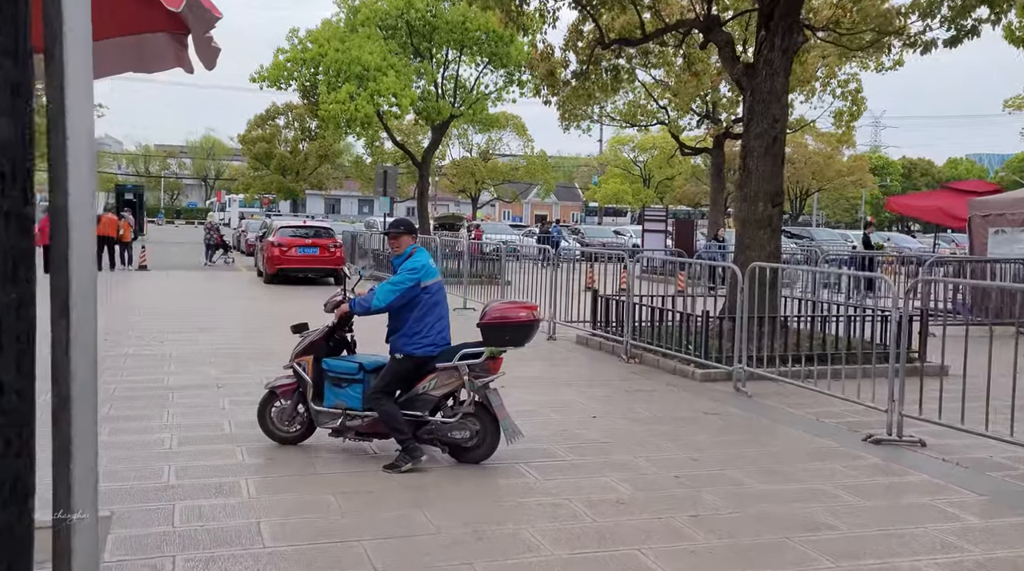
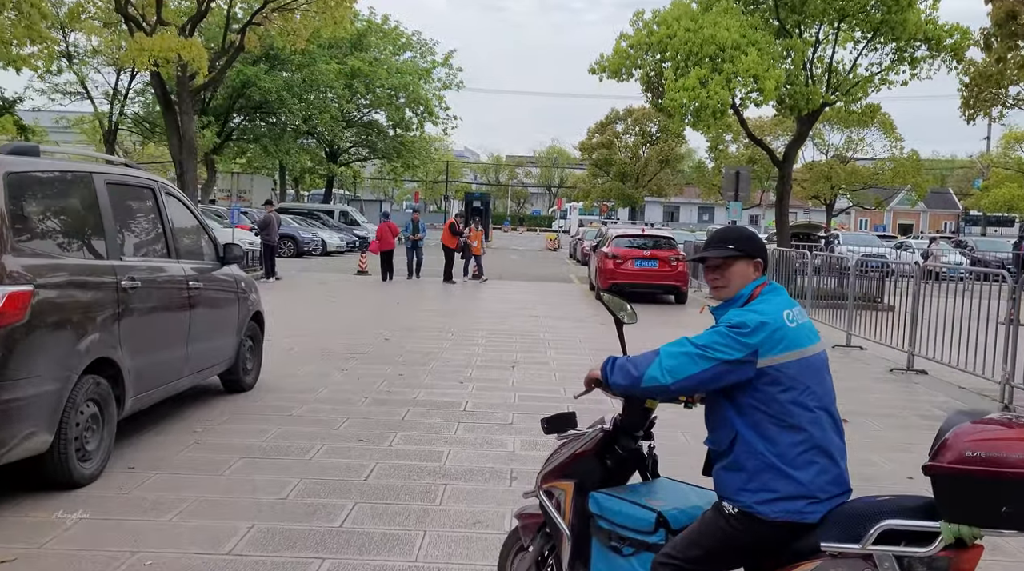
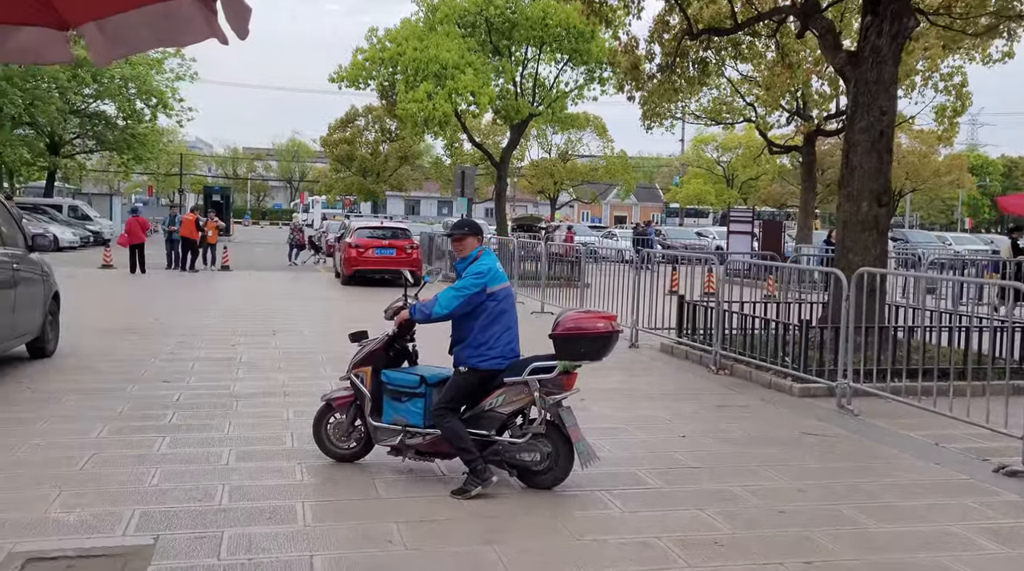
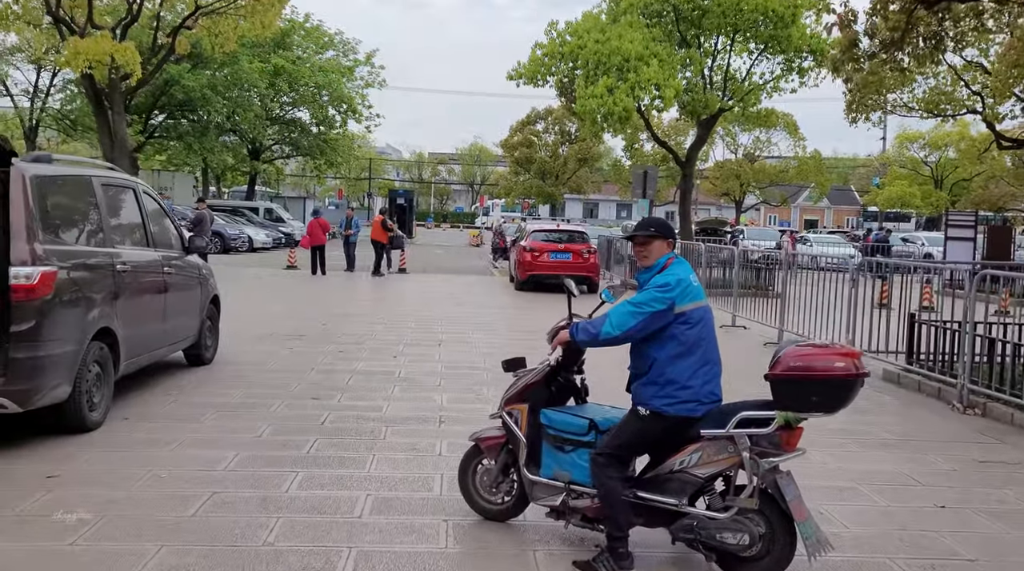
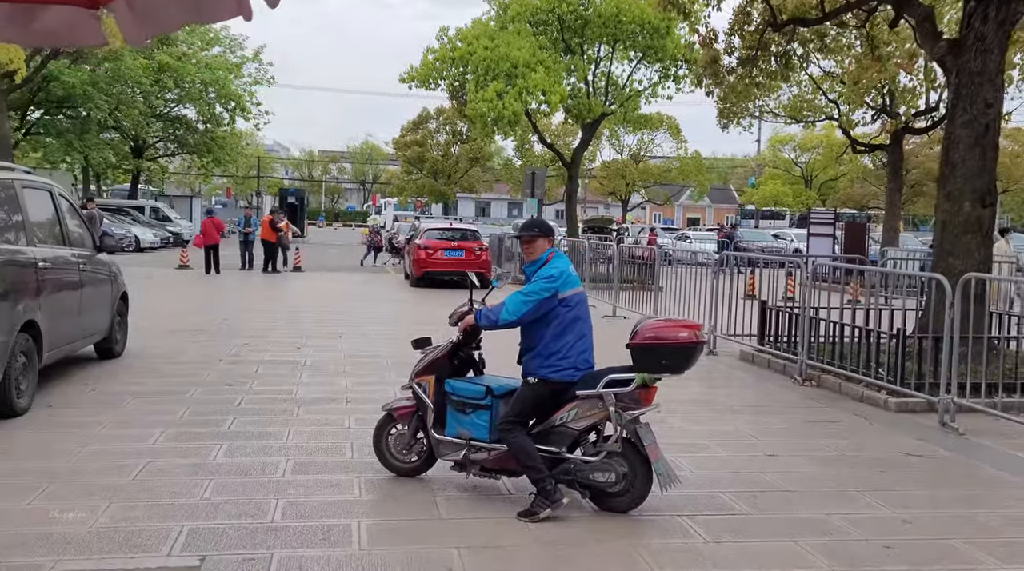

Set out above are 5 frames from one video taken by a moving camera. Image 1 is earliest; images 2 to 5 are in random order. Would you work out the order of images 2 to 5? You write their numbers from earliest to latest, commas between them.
3, 5, 4, 2
